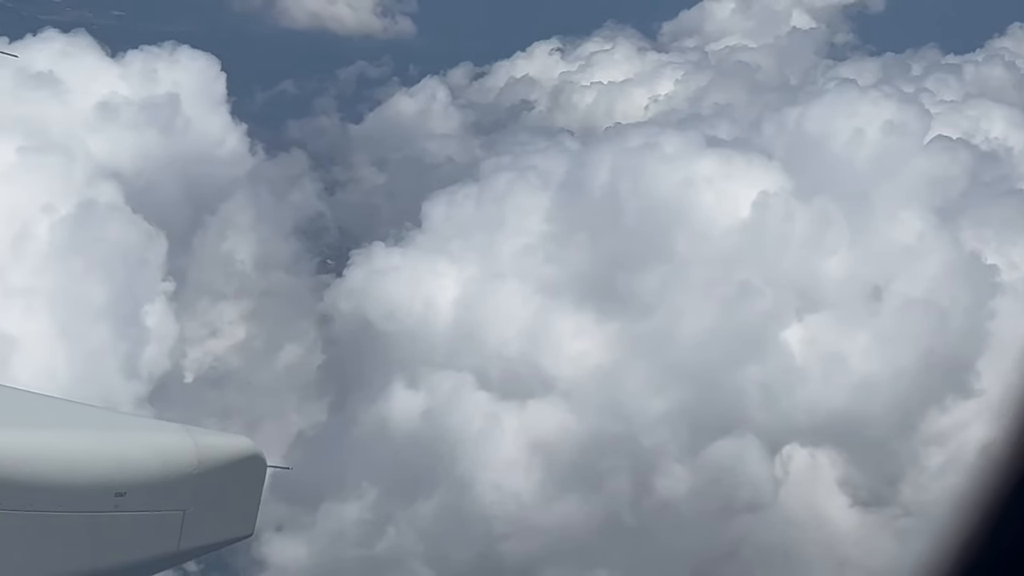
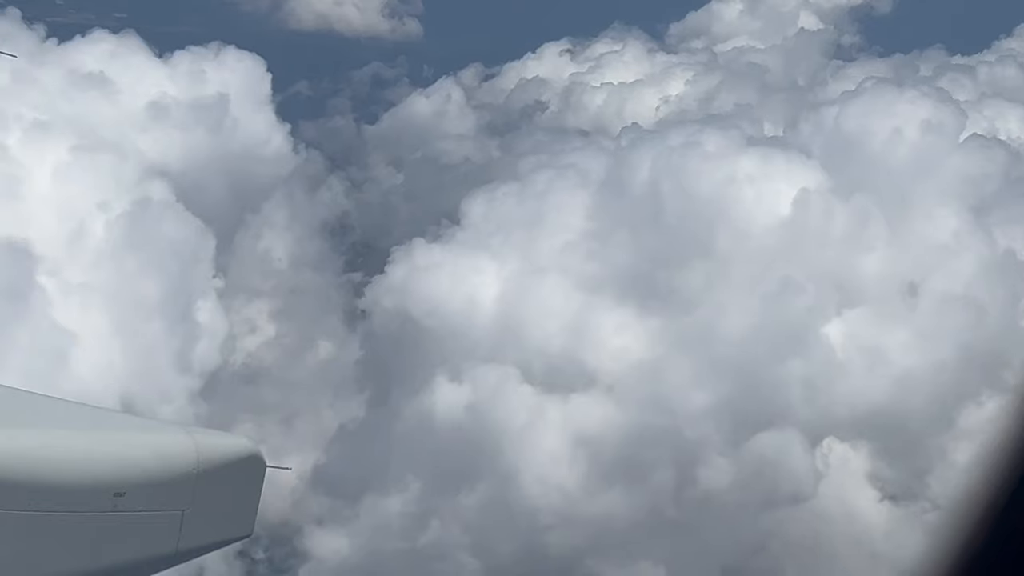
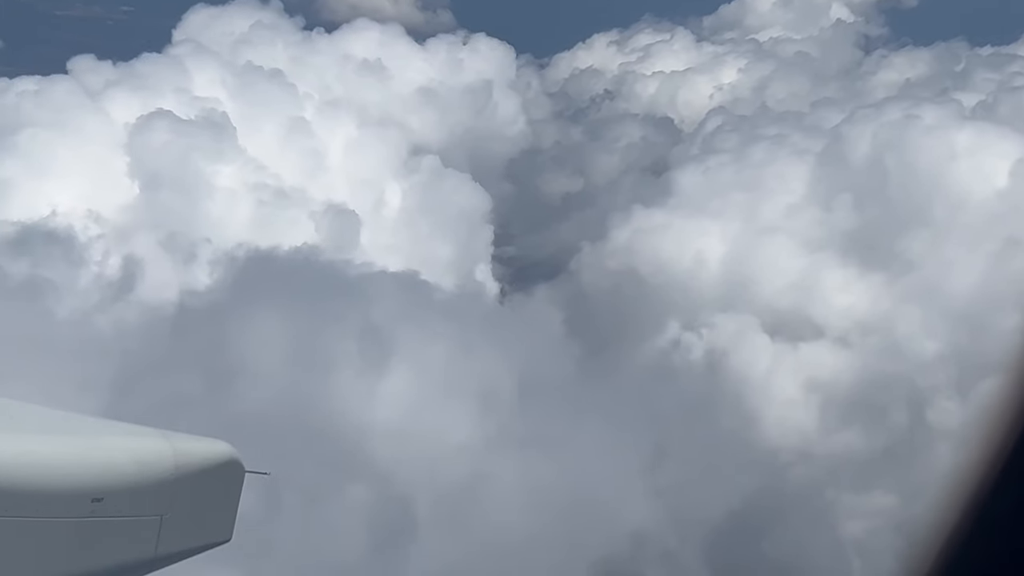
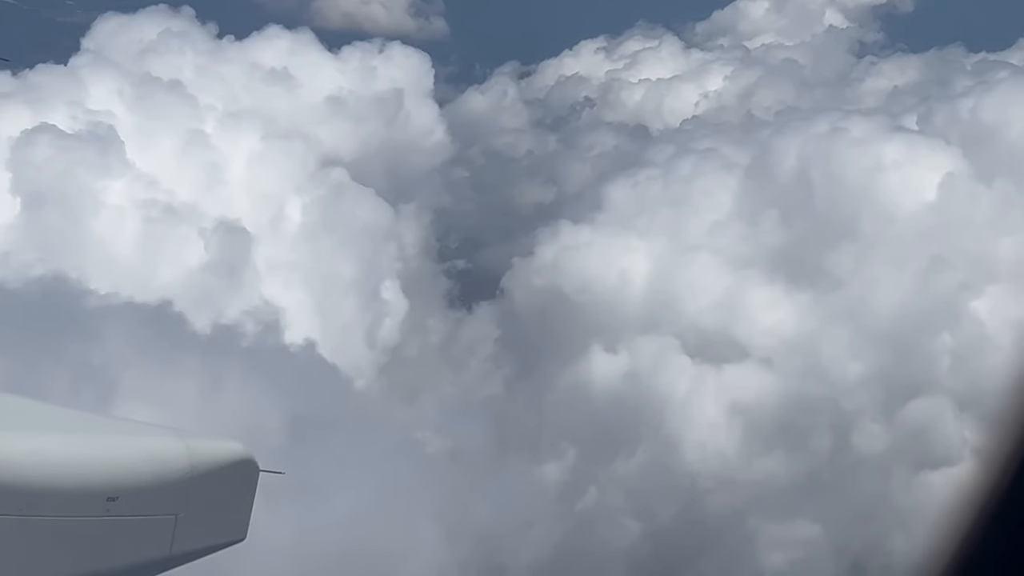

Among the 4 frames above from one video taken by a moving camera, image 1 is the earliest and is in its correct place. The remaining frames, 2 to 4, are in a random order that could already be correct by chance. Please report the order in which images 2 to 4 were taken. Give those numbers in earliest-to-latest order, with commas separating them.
2, 4, 3
